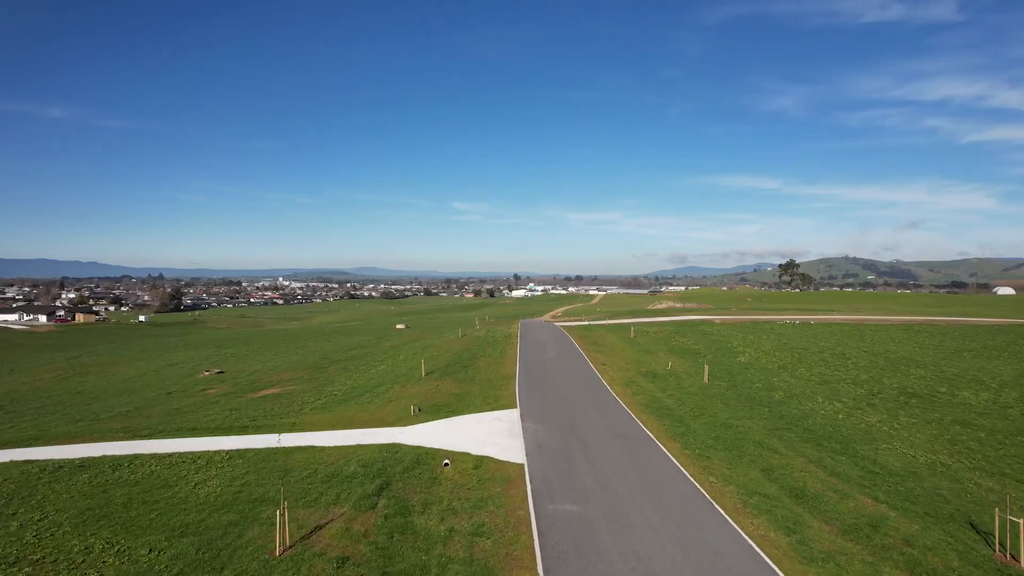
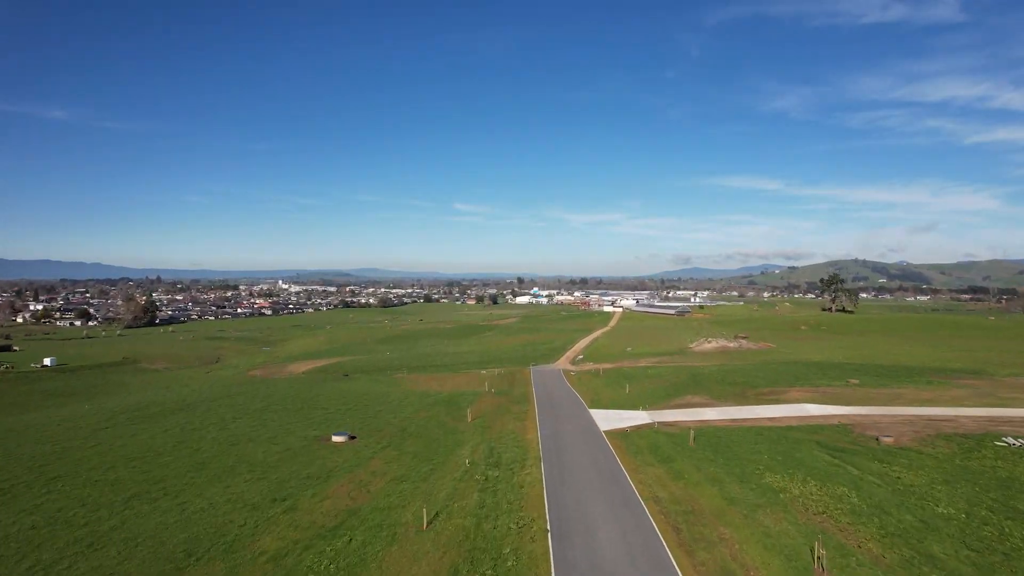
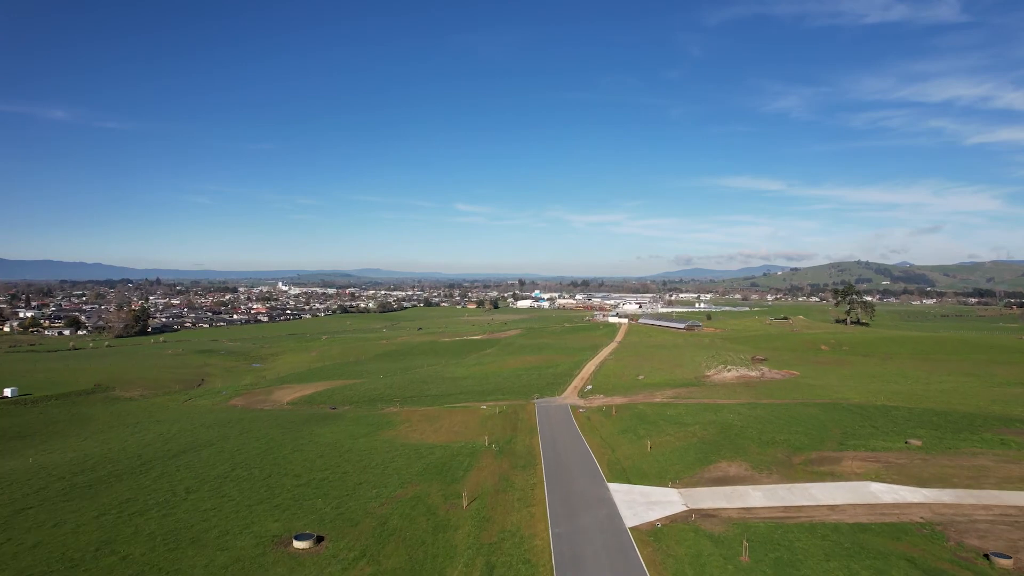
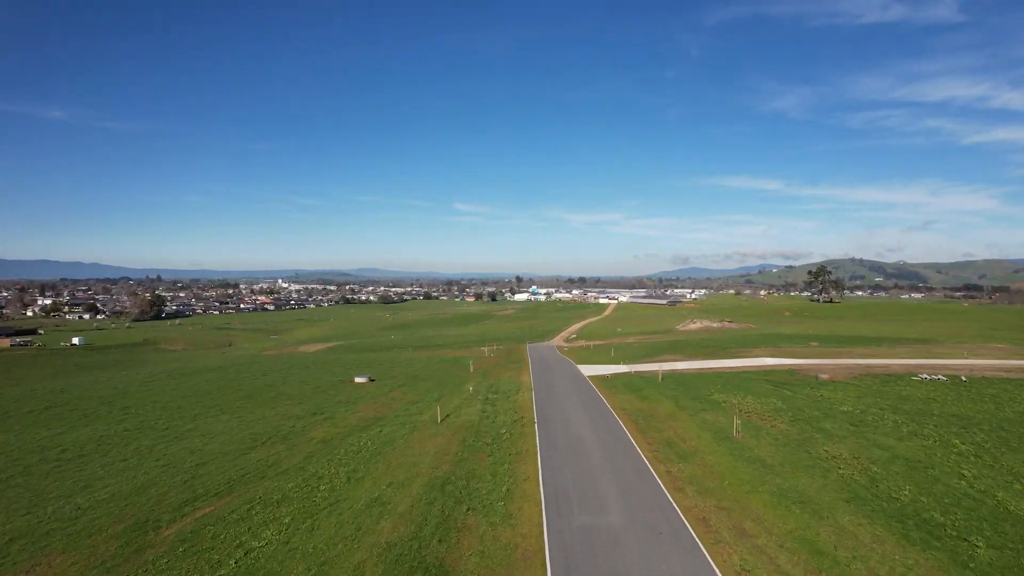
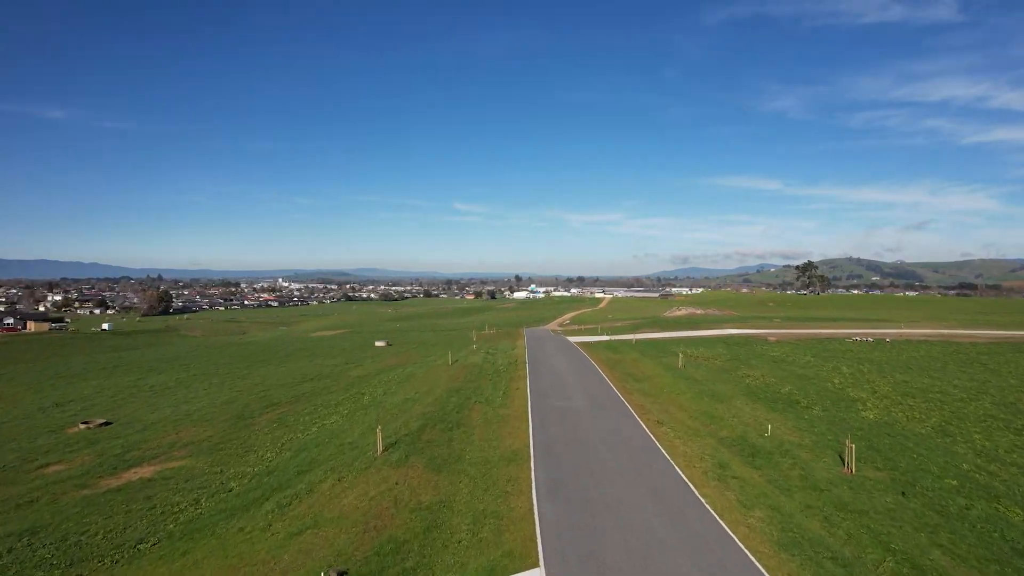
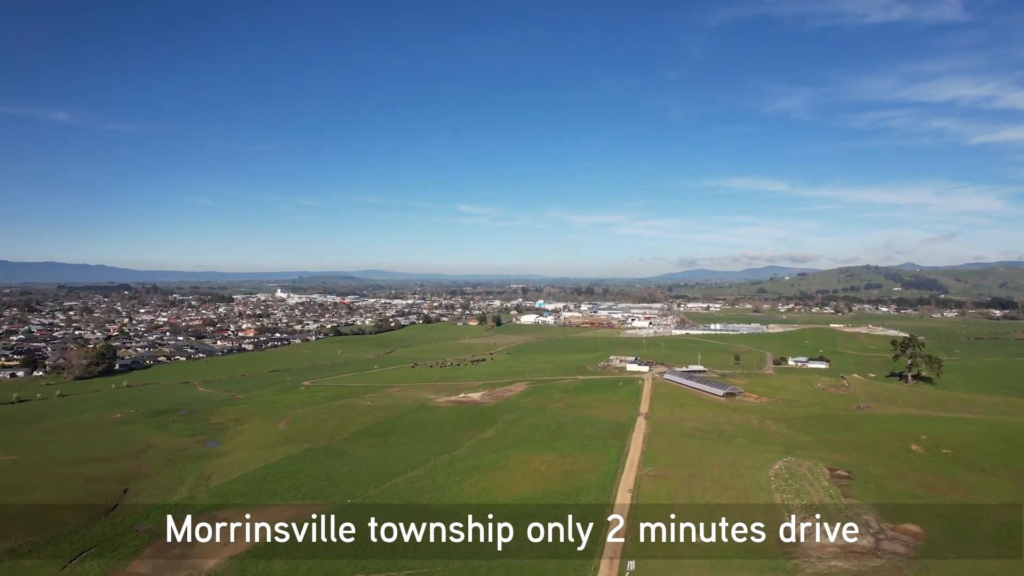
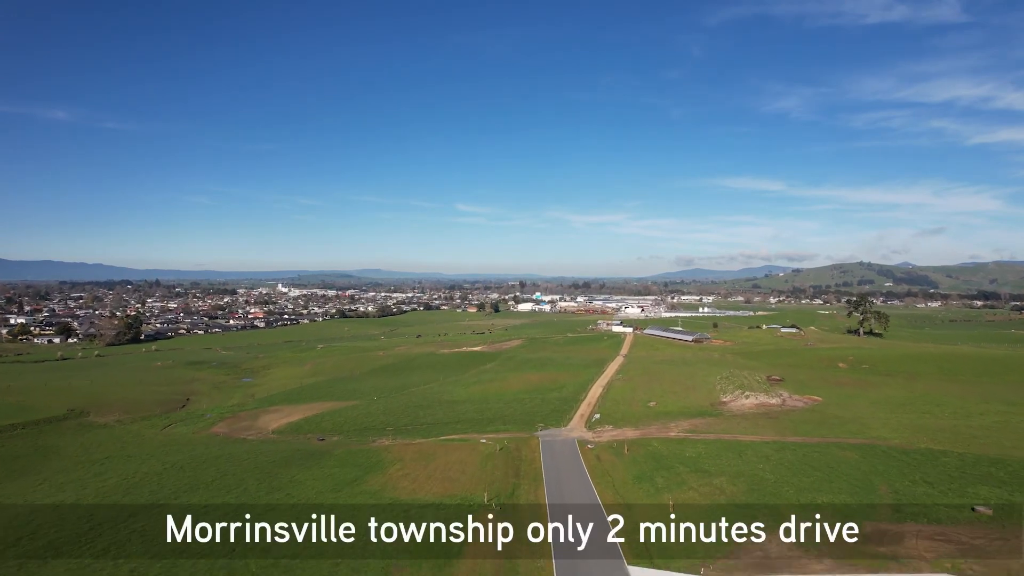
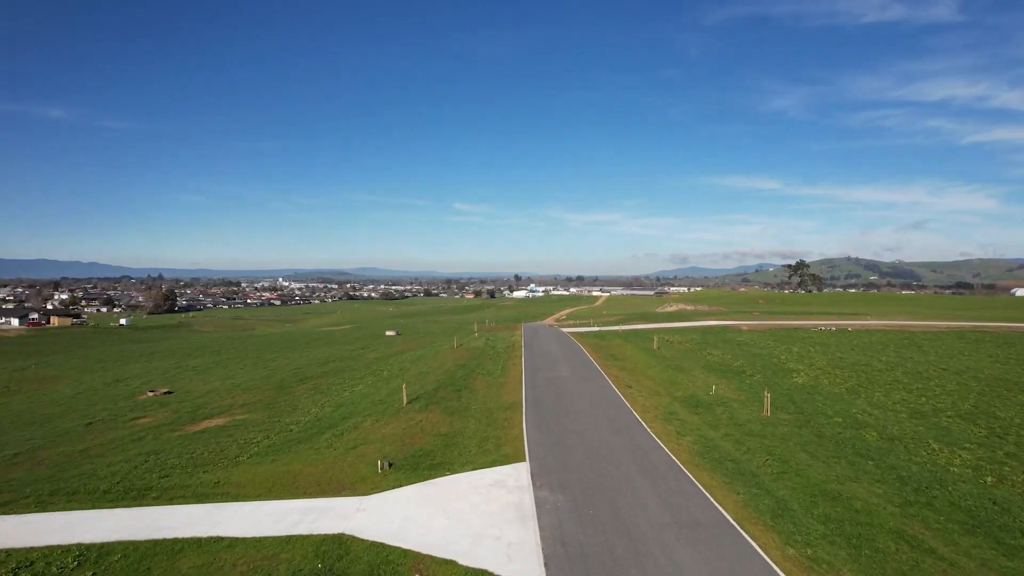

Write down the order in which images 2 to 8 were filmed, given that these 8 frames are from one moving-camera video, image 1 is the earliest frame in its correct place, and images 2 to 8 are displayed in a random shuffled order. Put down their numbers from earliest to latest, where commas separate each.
8, 5, 4, 2, 3, 7, 6
